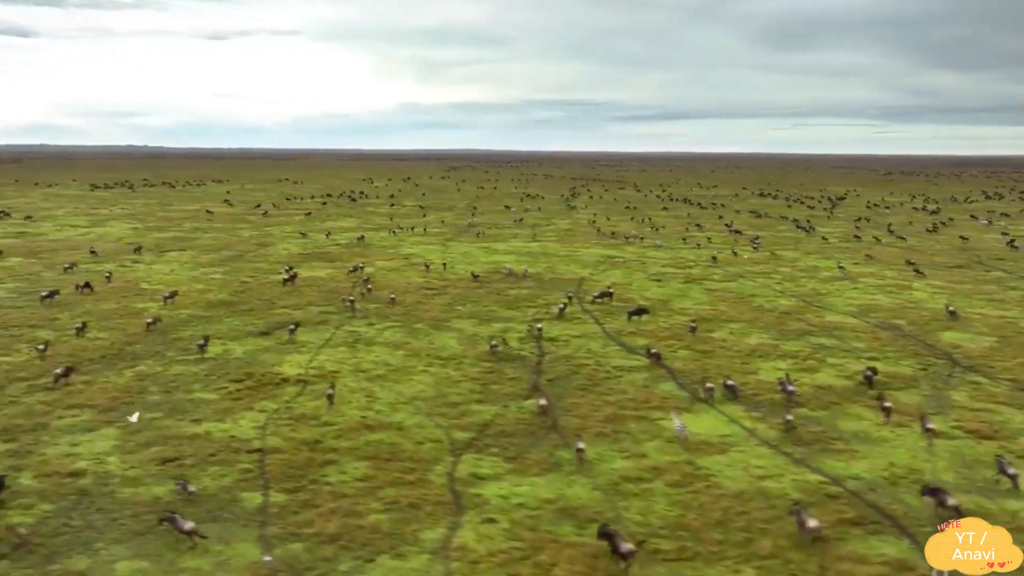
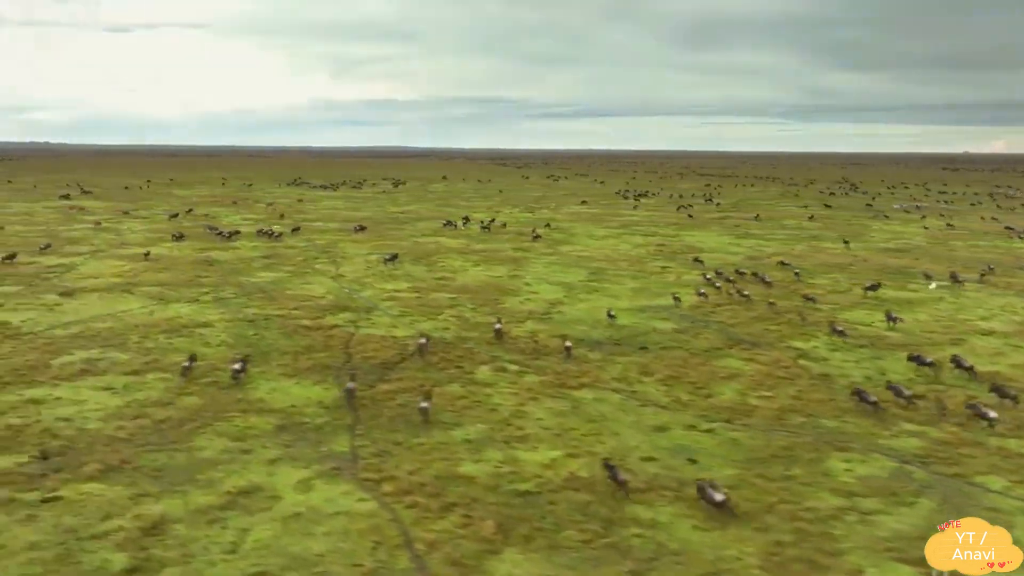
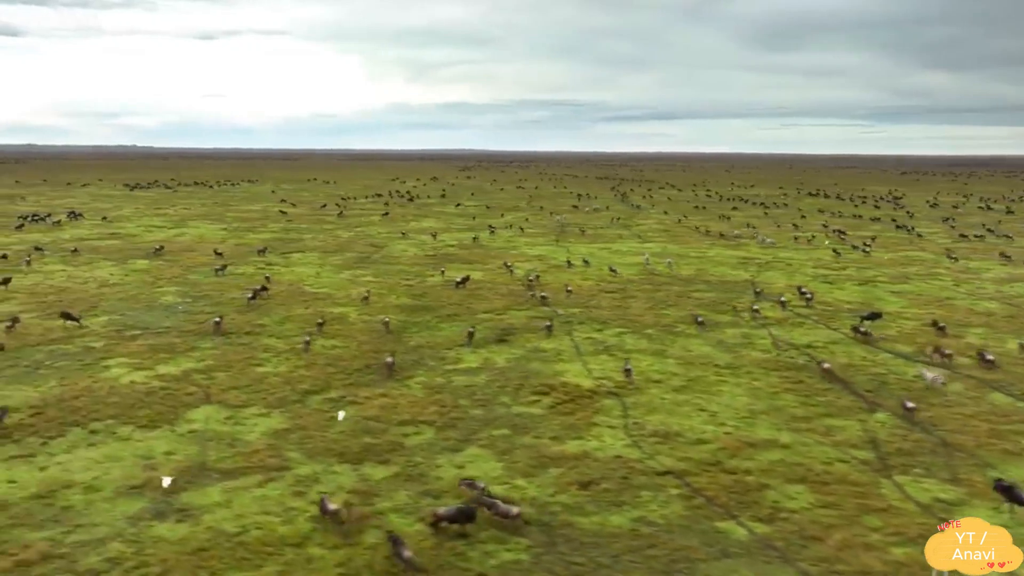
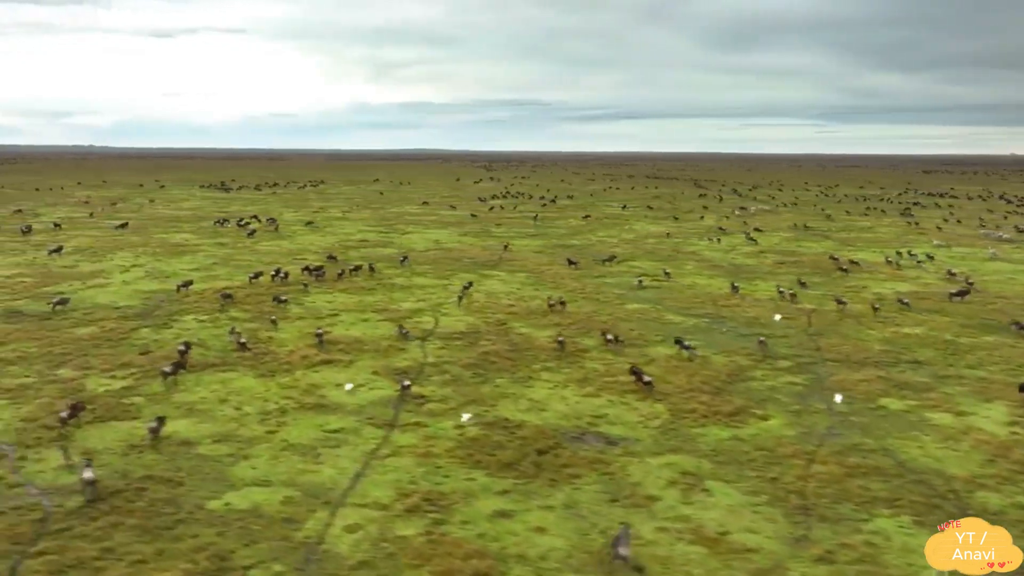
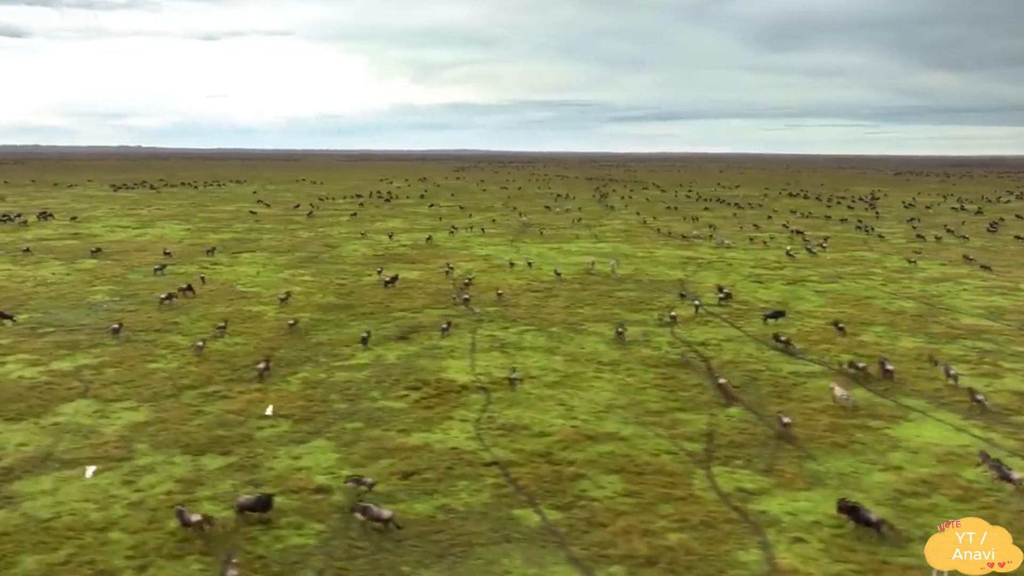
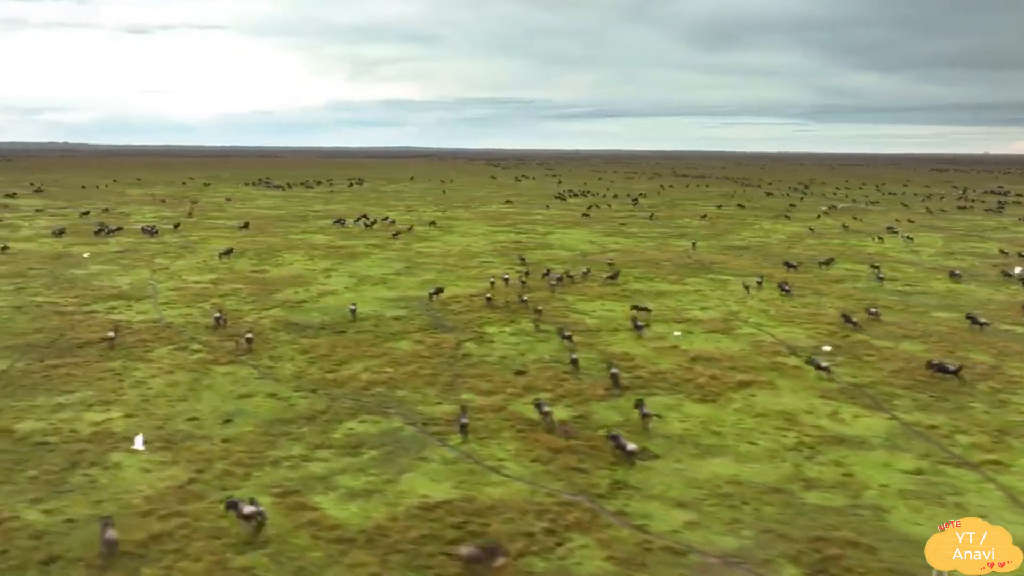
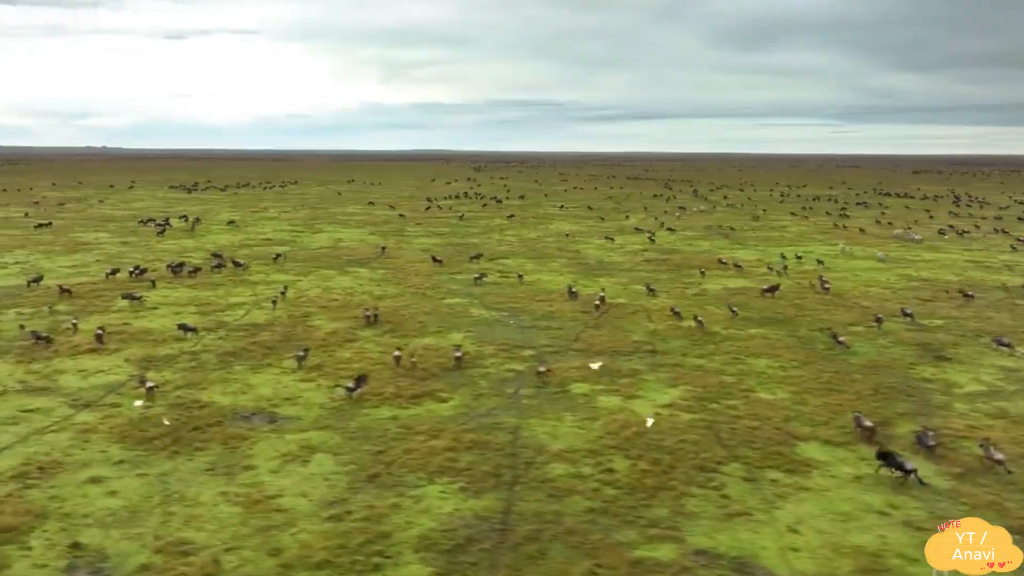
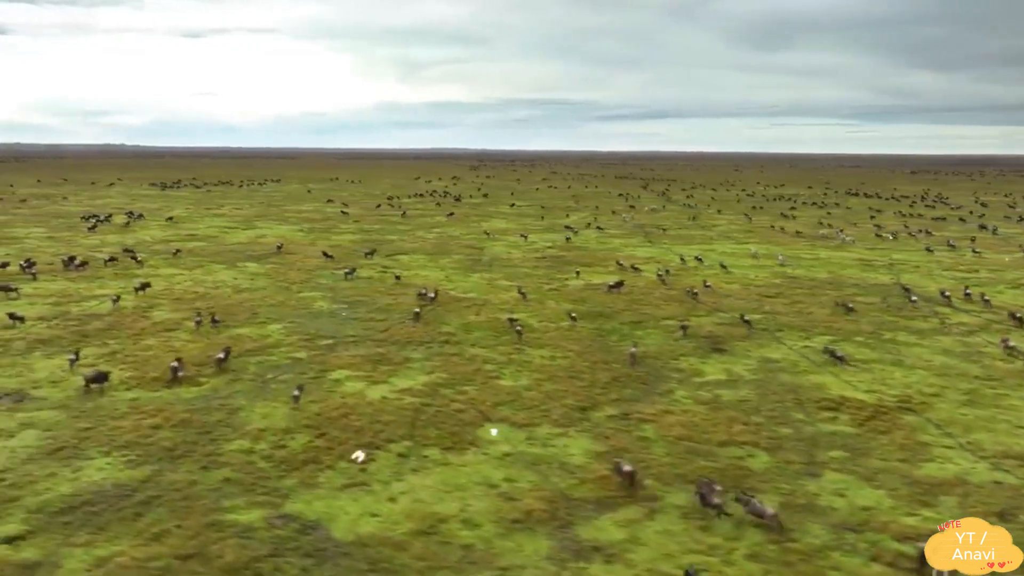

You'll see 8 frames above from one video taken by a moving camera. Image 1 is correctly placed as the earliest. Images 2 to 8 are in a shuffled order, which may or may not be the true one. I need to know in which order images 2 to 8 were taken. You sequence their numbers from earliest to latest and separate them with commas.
5, 3, 8, 7, 4, 6, 2
